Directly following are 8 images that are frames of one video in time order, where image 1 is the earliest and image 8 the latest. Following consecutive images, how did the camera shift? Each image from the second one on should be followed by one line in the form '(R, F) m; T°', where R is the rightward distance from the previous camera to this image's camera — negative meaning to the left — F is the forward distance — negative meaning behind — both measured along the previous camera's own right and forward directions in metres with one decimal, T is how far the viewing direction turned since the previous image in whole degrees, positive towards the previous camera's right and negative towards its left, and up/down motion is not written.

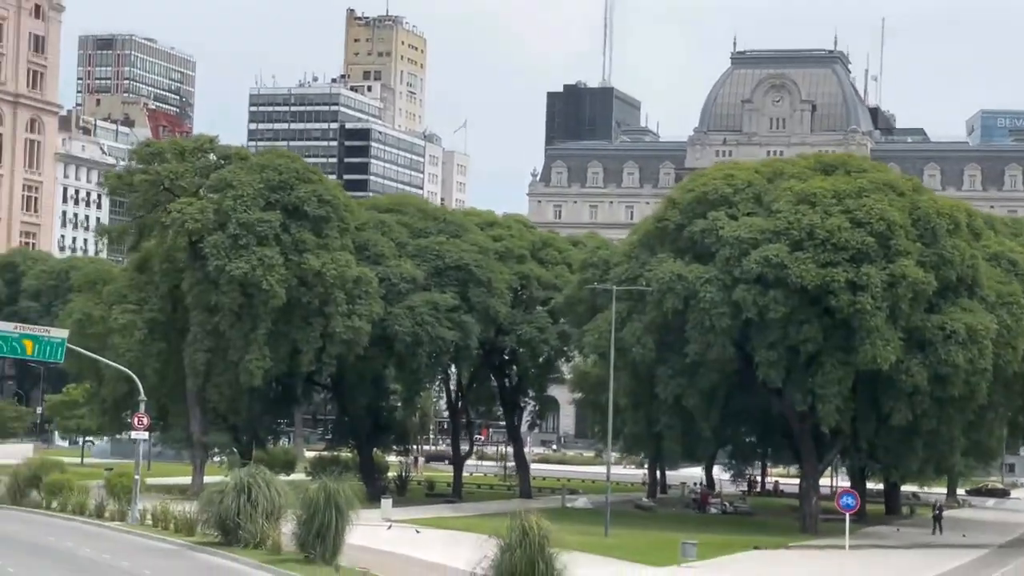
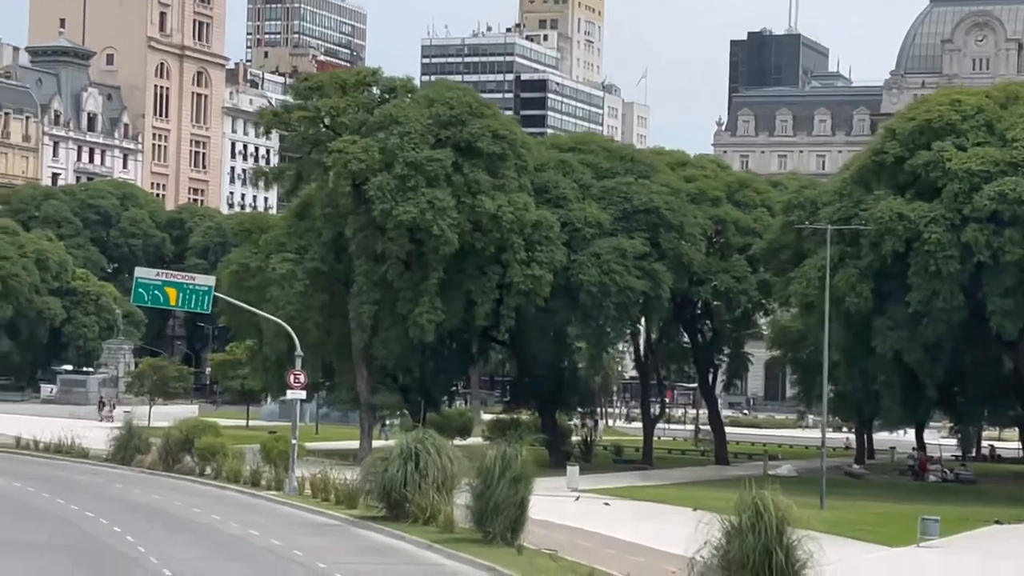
(-0.9, +8.3) m; -5°
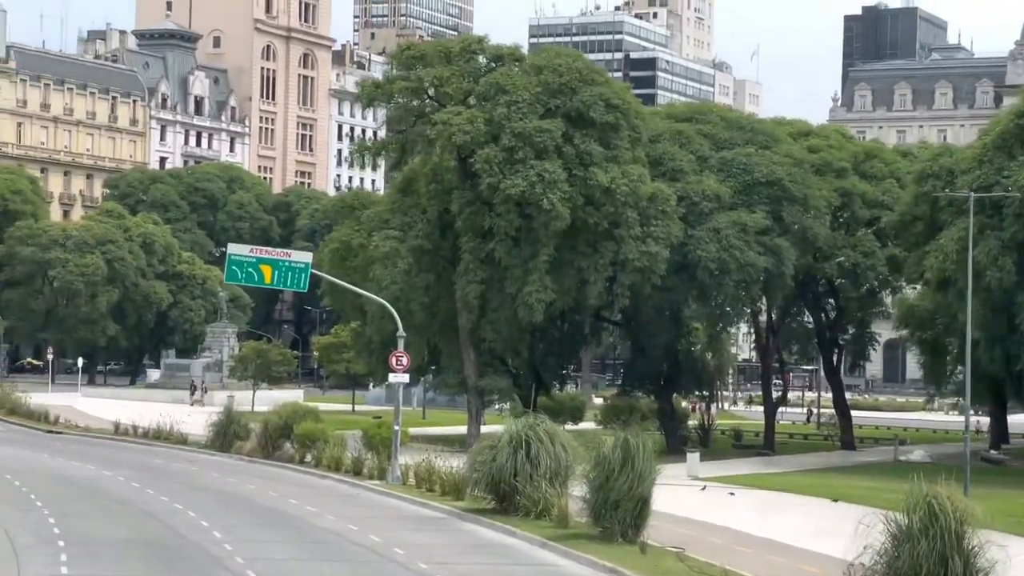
(-0.2, +3.8) m; -3°
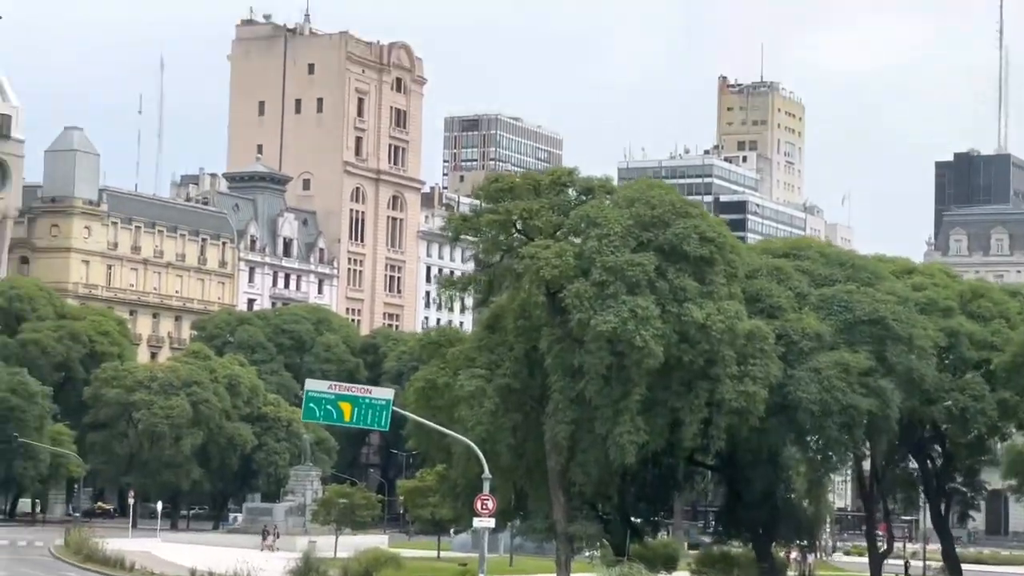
(-0.1, +2.7) m; -3°
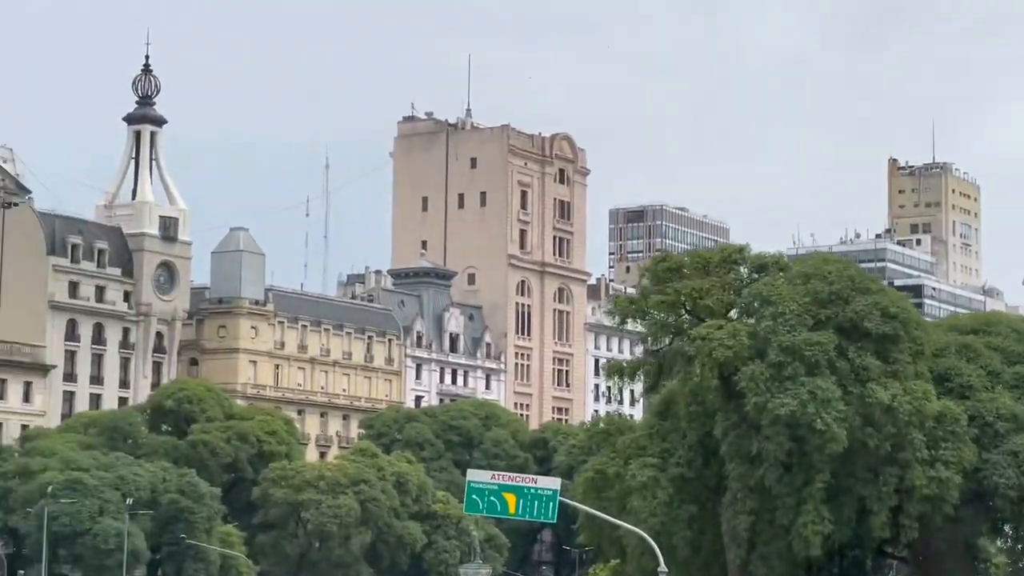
(-0.1, +2.9) m; -5°
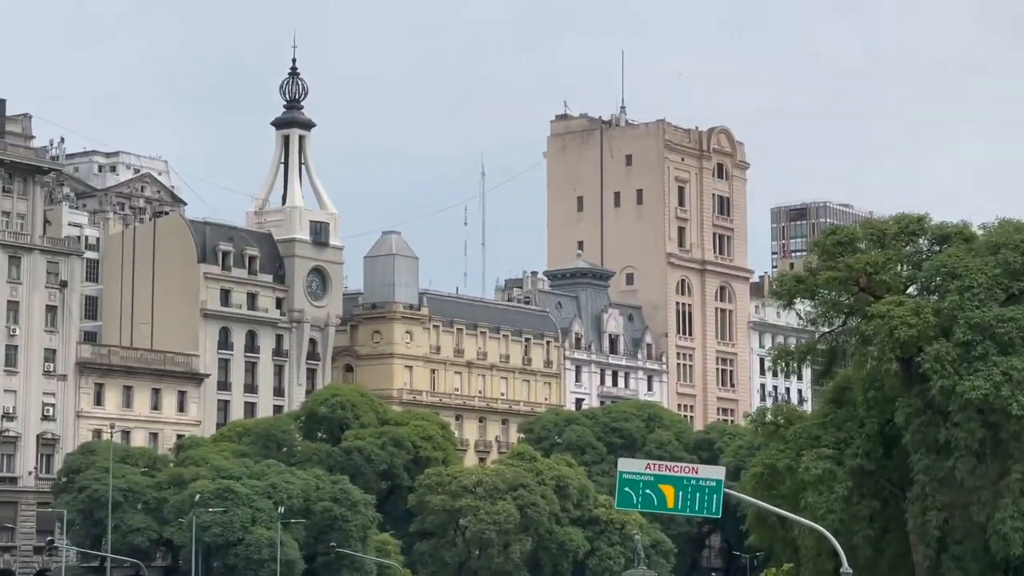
(+0.1, +4.9) m; -5°
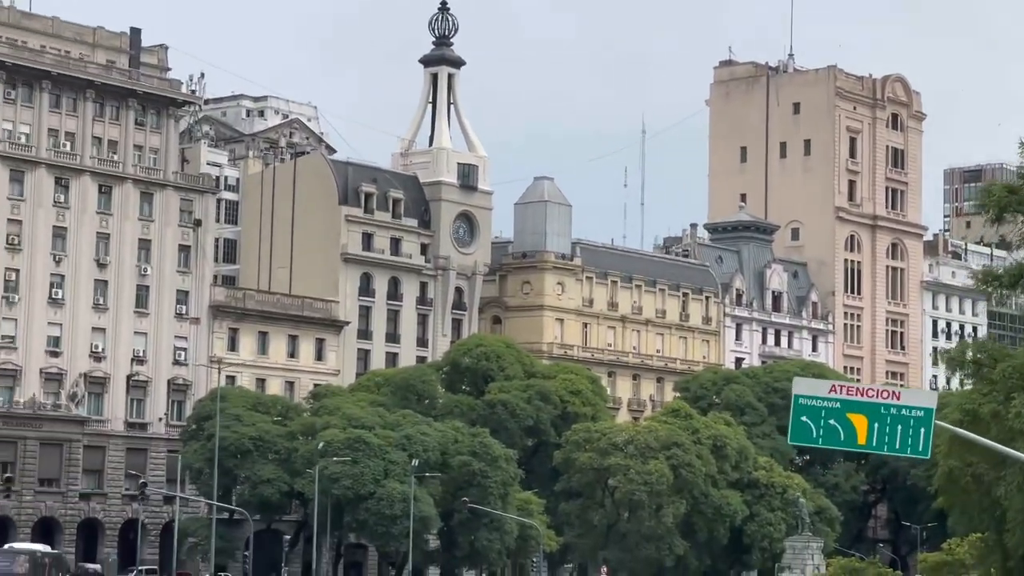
(+0.3, +9.0) m; -5°
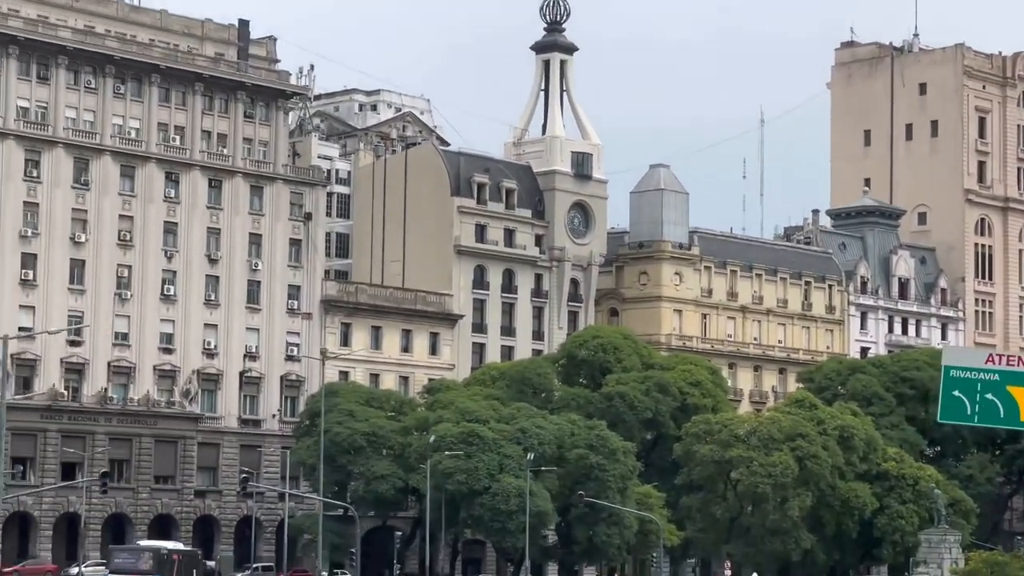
(+0.1, +3.1) m; -4°
